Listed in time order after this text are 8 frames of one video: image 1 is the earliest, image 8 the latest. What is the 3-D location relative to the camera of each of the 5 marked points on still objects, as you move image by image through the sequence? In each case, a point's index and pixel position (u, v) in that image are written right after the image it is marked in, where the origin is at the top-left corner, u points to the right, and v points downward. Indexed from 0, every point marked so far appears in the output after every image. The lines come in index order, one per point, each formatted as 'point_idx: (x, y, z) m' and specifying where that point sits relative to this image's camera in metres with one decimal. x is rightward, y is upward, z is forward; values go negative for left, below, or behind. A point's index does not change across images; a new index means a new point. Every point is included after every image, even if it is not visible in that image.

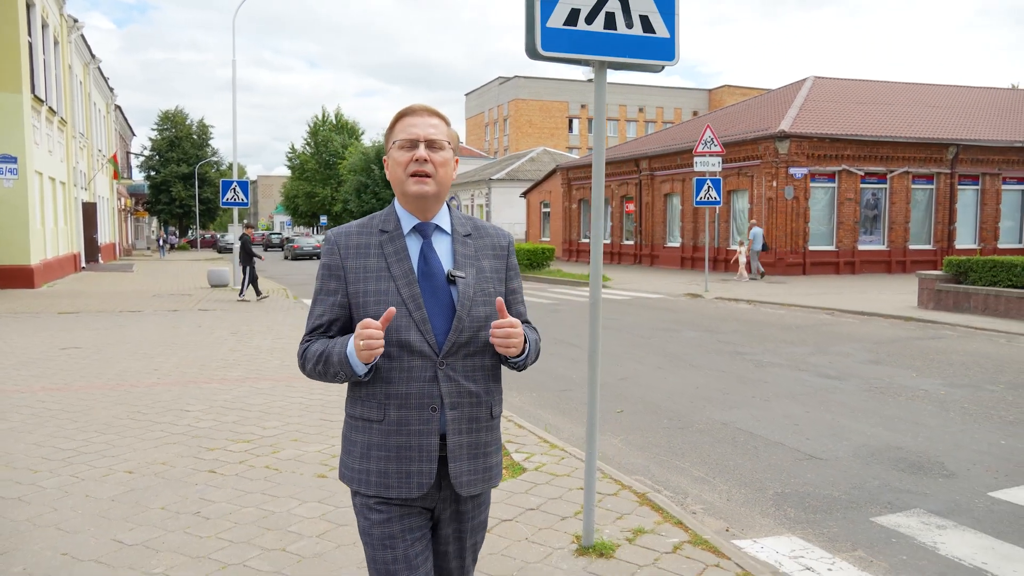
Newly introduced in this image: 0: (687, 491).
0: (+1.1, -1.3, +5.2) m
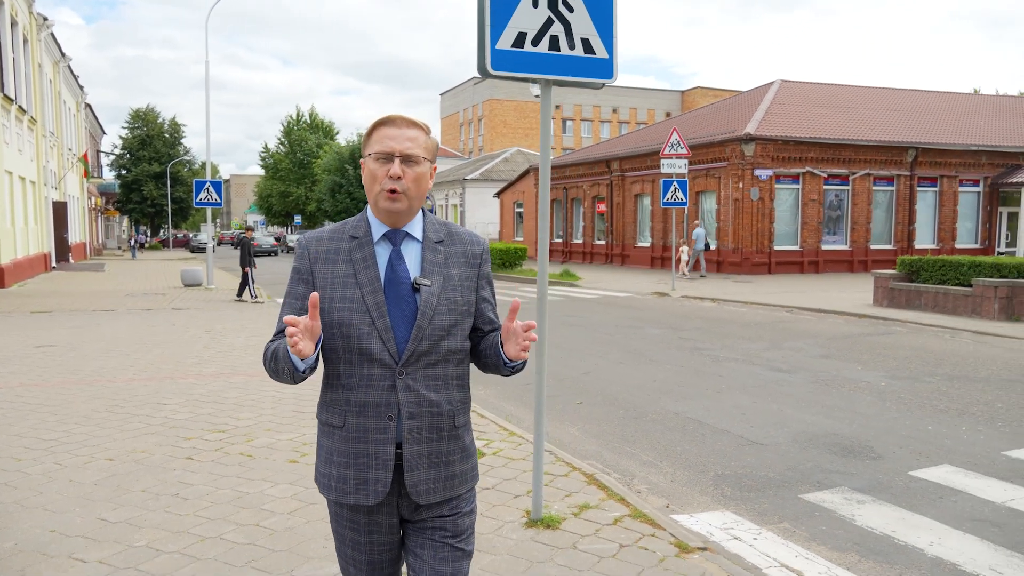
0: (+0.9, -1.3, +5.6) m
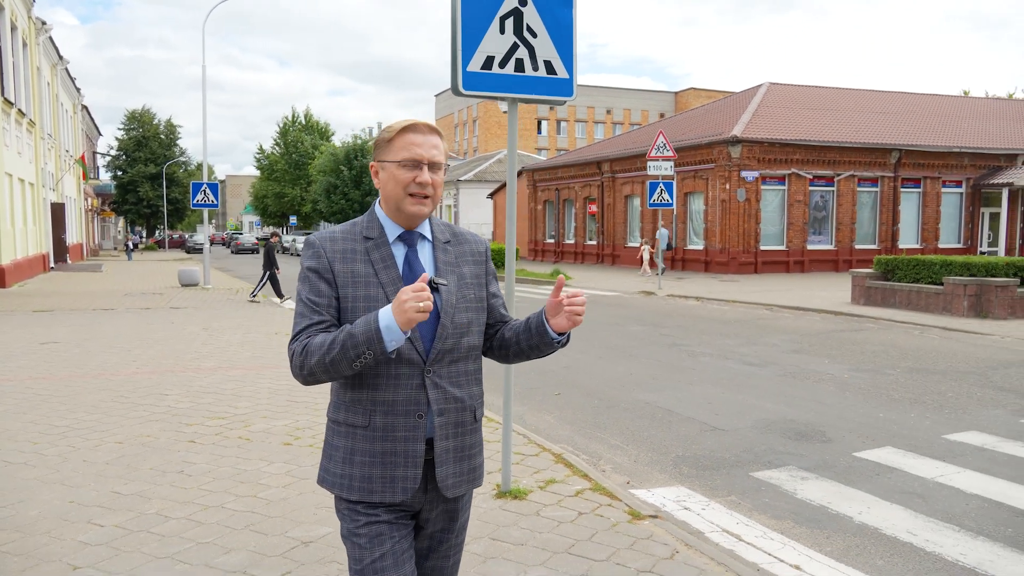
0: (+0.7, -1.3, +6.1) m
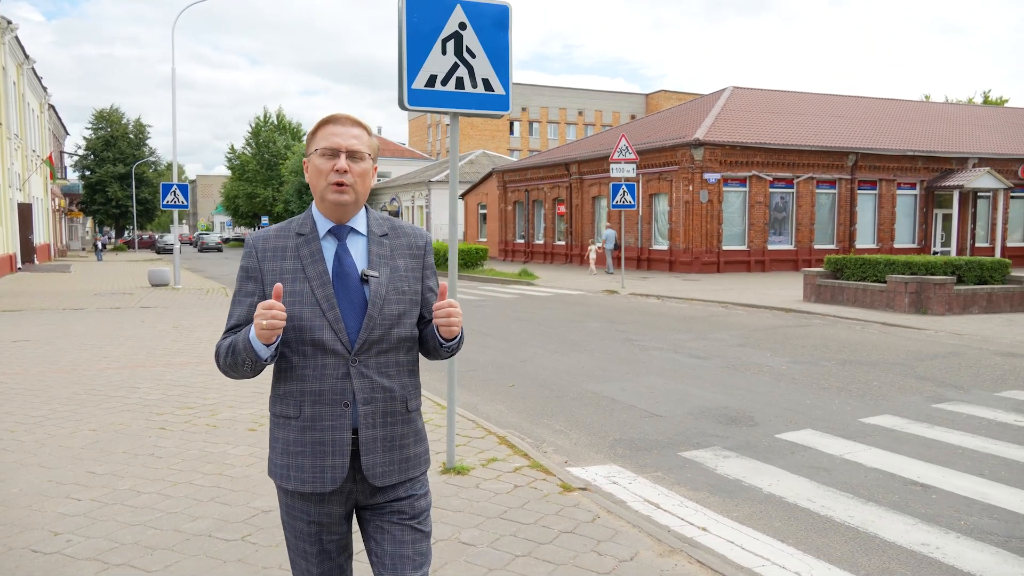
0: (+0.3, -1.3, +6.6) m
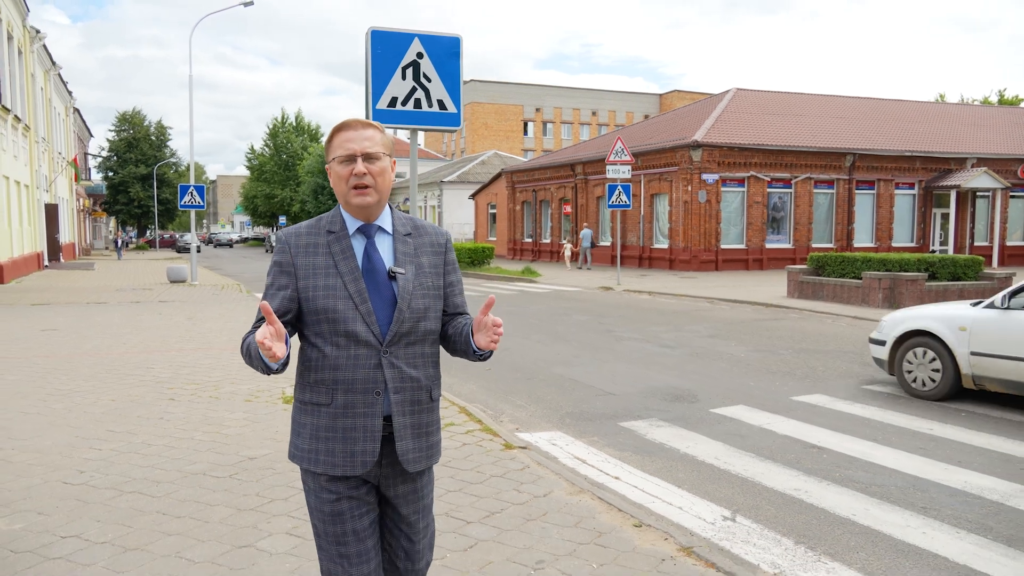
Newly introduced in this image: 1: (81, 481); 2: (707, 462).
0: (-0.1, -1.2, +7.6) m
1: (-2.6, -1.2, +4.9) m
2: (+1.5, -1.3, +6.0) m
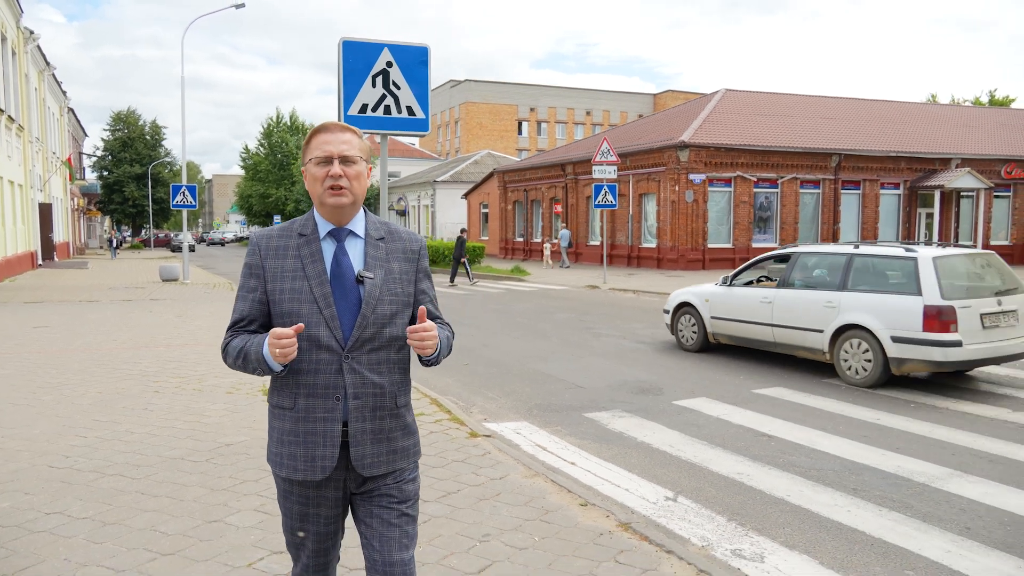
0: (-0.4, -1.1, +7.9) m
1: (-2.9, -1.2, +5.2) m
2: (+1.2, -1.3, +6.3) m
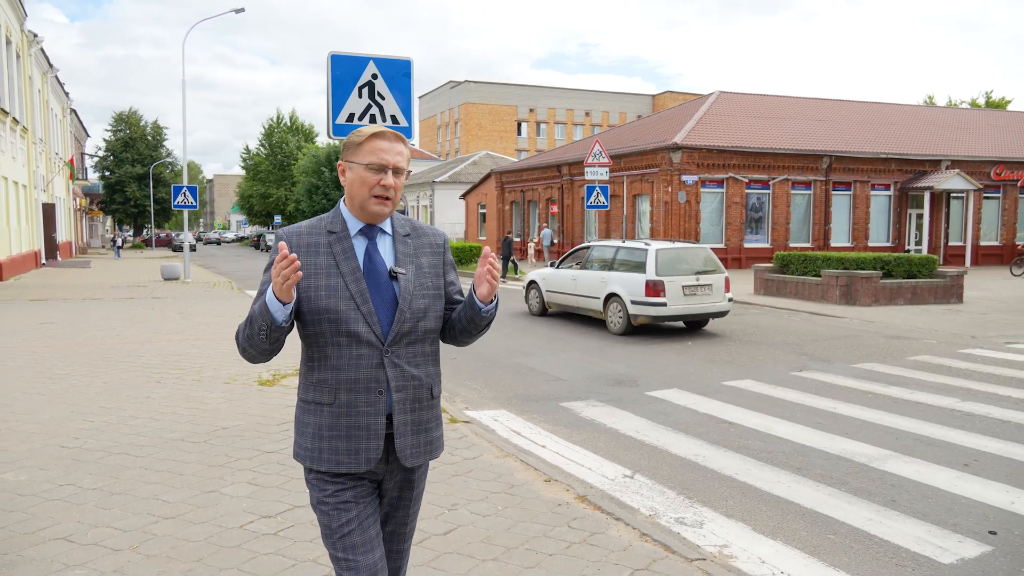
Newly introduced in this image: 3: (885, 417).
0: (-0.6, -1.1, +8.4) m
1: (-3.1, -1.1, +5.7) m
2: (+1.0, -1.2, +6.8) m
3: (+3.4, -1.2, +7.2) m
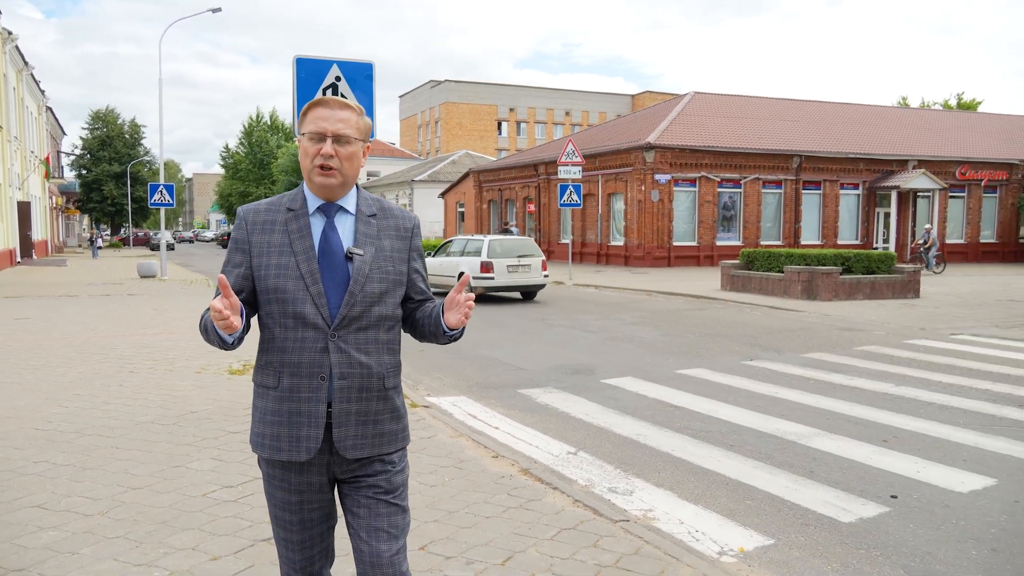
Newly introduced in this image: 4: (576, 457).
0: (-1.0, -1.0, +8.8) m
1: (-3.5, -1.0, +6.0) m
2: (+0.6, -1.2, +7.2) m
3: (+3.0, -1.1, +7.7) m
4: (+0.5, -1.2, +5.8) m
